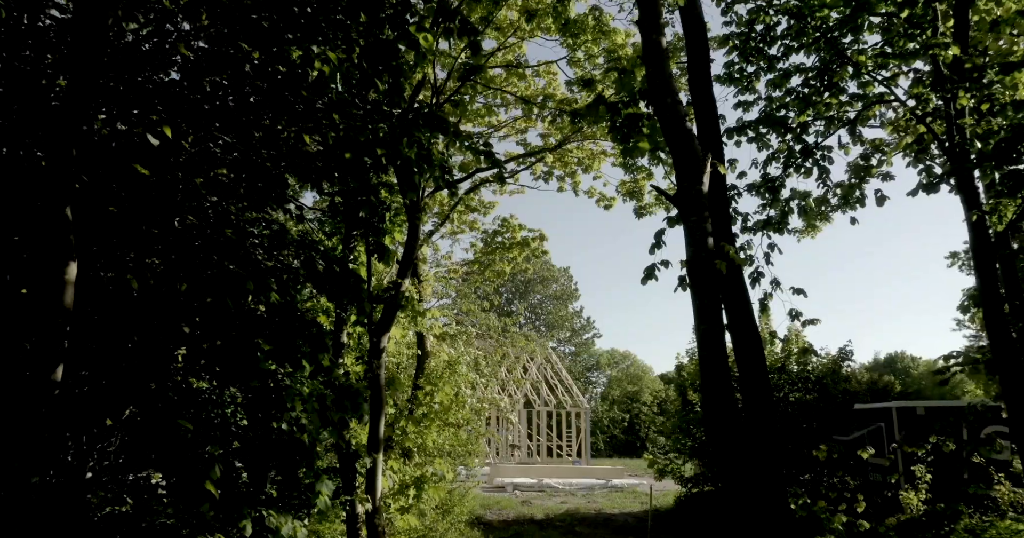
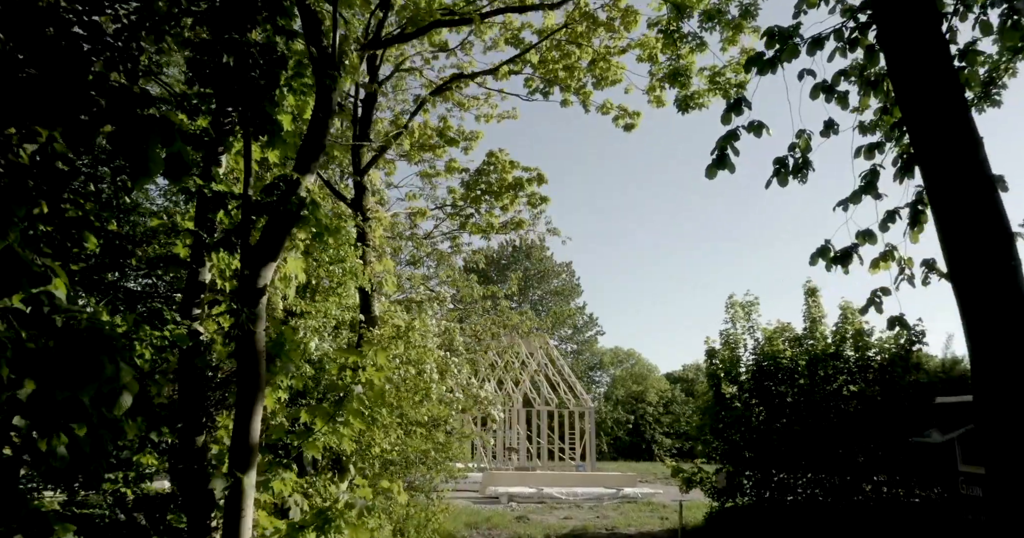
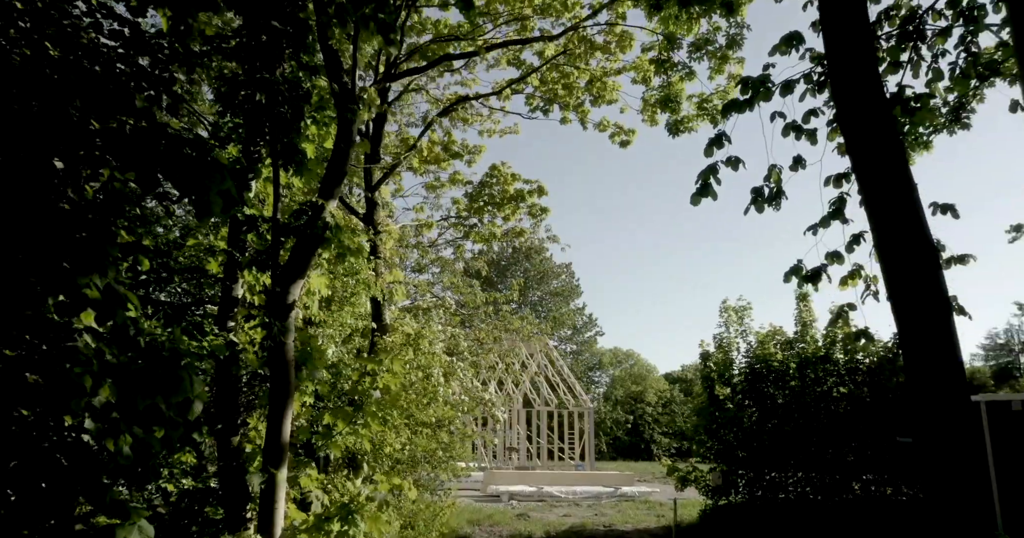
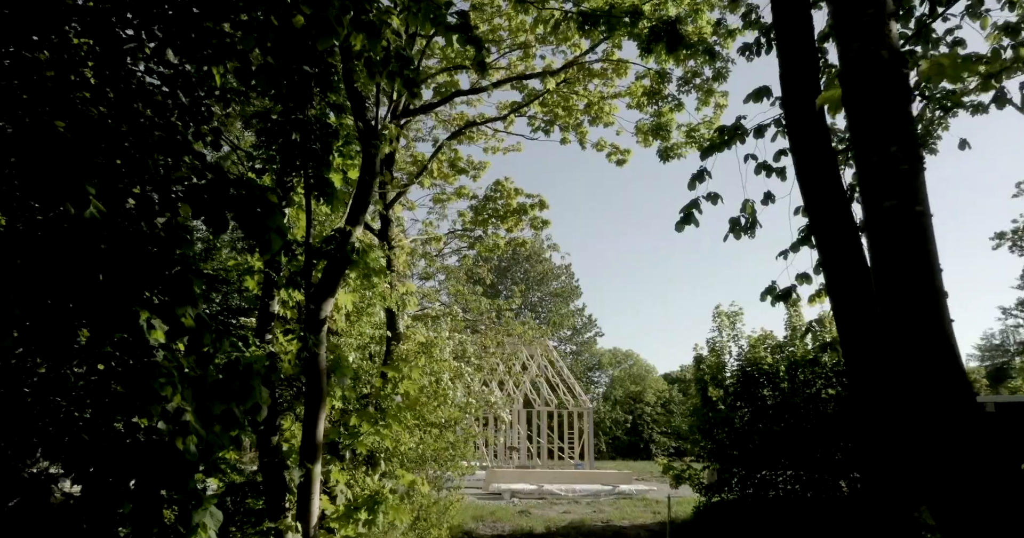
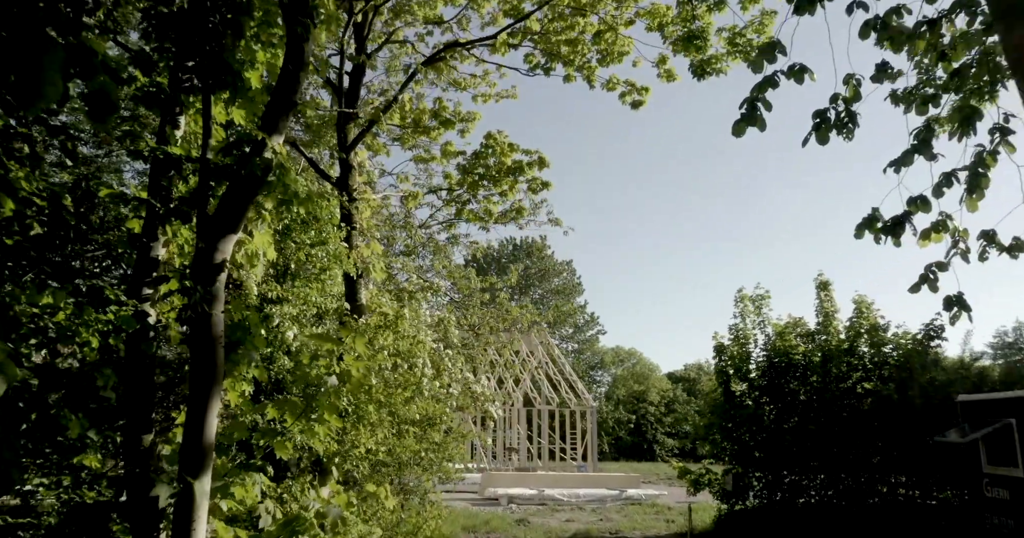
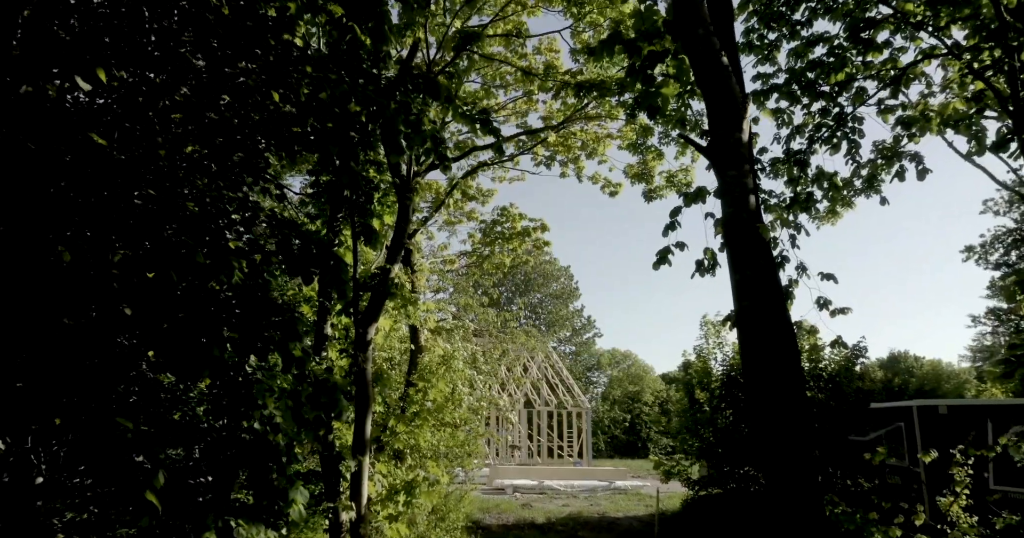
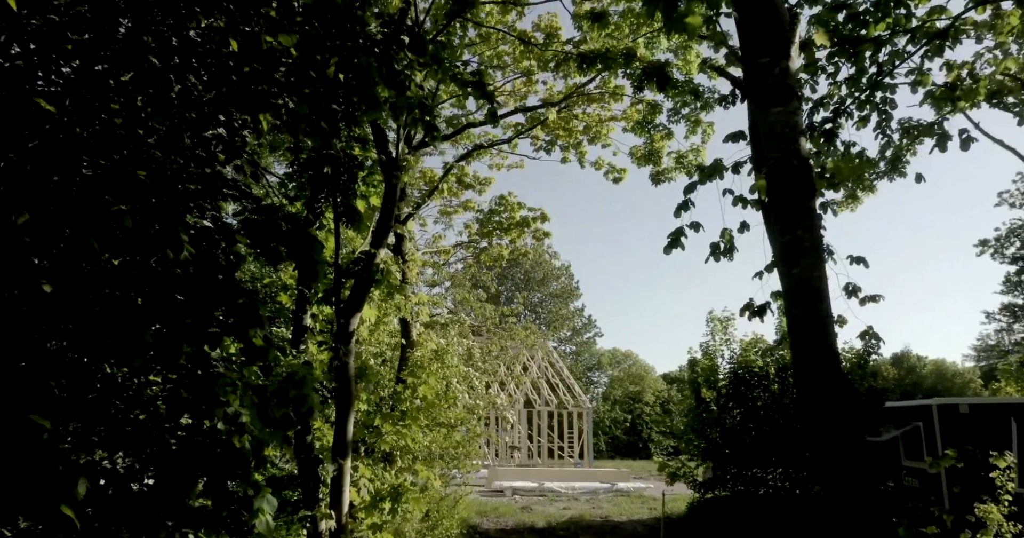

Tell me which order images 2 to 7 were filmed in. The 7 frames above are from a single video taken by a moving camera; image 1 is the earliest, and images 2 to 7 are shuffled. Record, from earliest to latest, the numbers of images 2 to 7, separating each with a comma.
6, 7, 4, 3, 2, 5
